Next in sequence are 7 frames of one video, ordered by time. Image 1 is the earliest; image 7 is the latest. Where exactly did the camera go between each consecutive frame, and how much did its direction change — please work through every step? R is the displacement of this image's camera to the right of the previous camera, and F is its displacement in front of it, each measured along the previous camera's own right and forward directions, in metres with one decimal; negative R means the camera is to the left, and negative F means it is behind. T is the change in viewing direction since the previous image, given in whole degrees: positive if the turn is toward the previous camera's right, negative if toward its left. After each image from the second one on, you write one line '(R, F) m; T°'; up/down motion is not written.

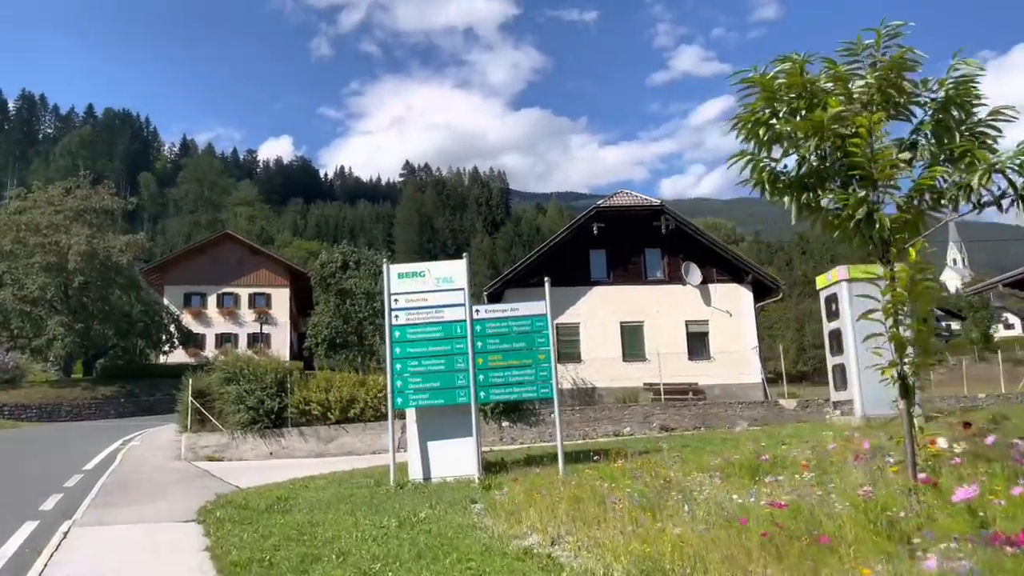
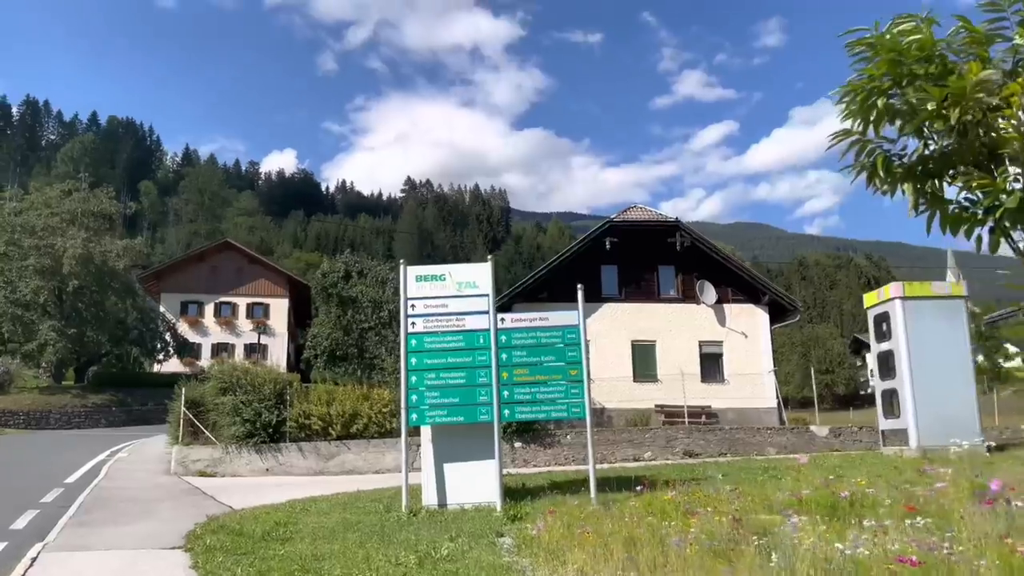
(-0.4, +1.1) m; 0°
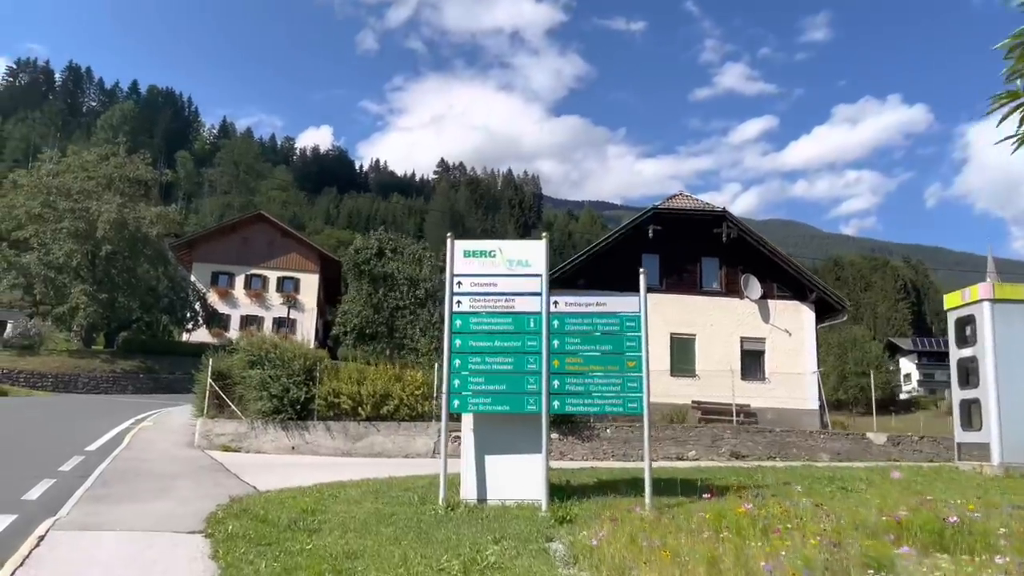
(-0.3, +0.8) m; -2°
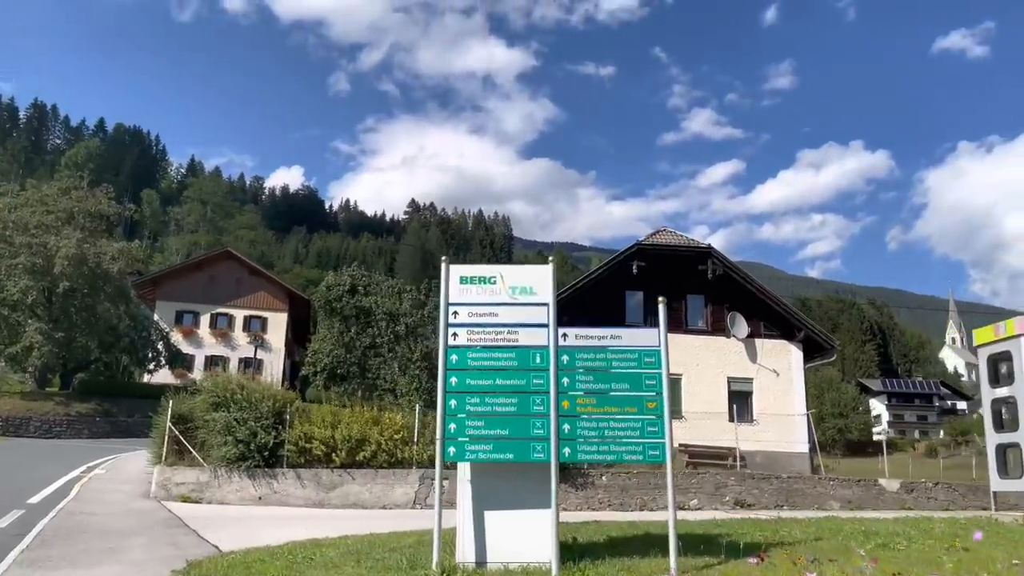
(-0.3, +1.1) m; +2°
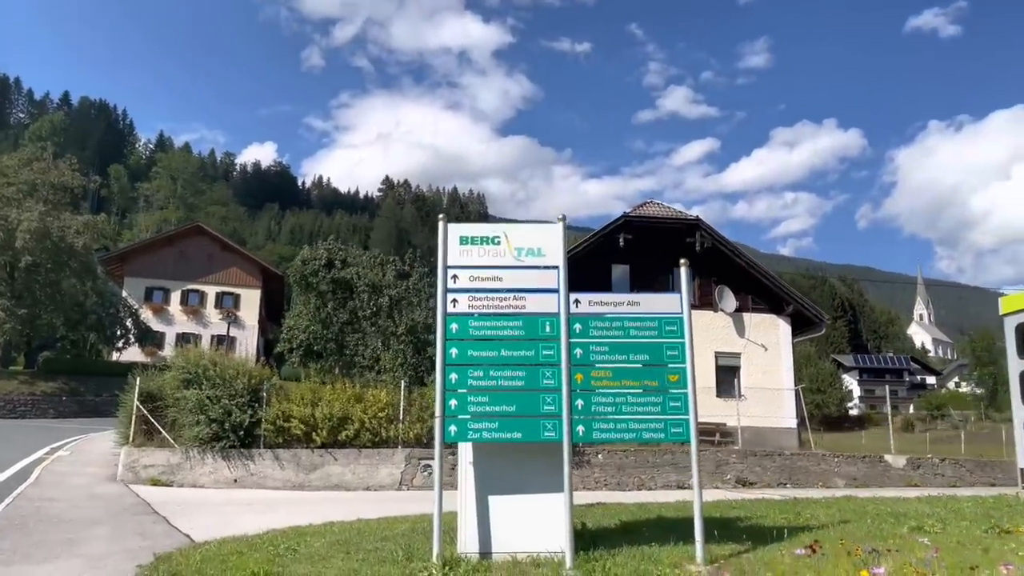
(-0.3, +0.9) m; +2°
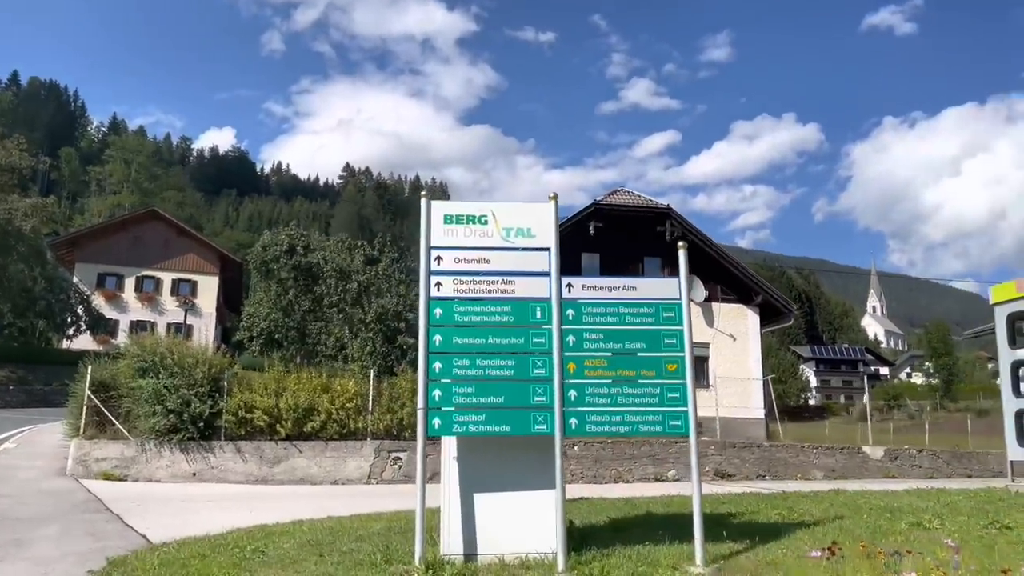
(-0.2, +0.5) m; +3°
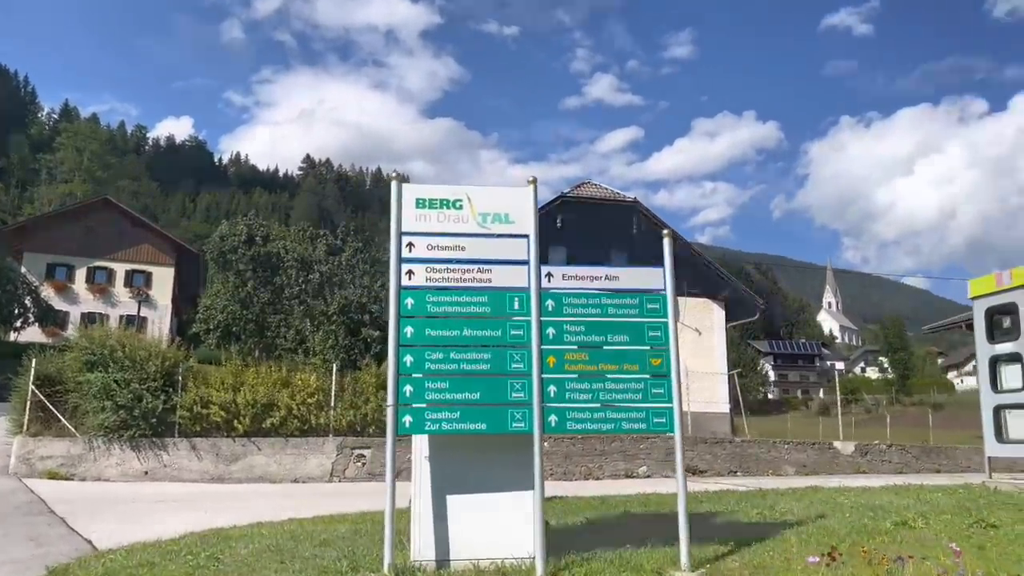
(-0.1, +0.4) m; +3°
